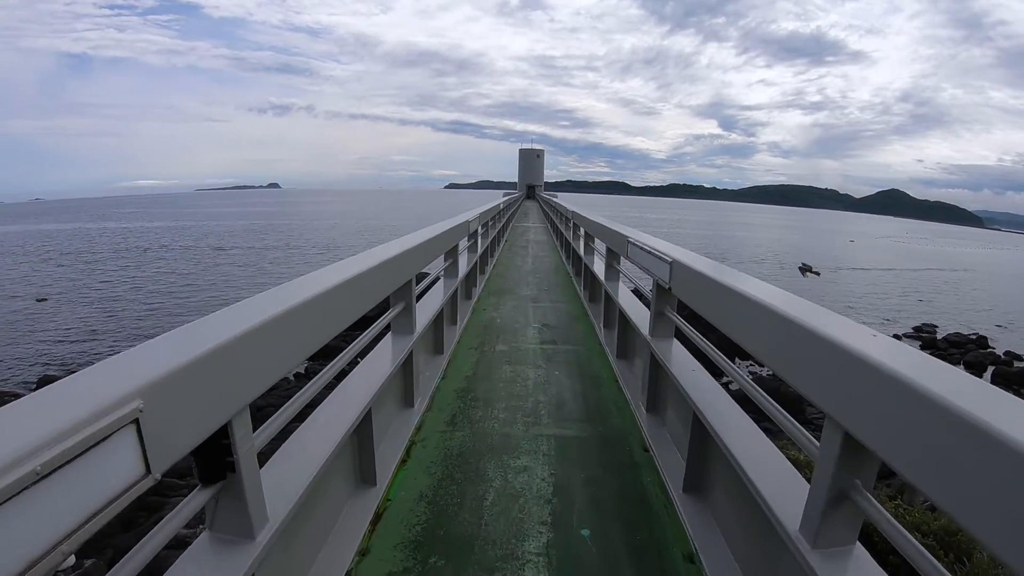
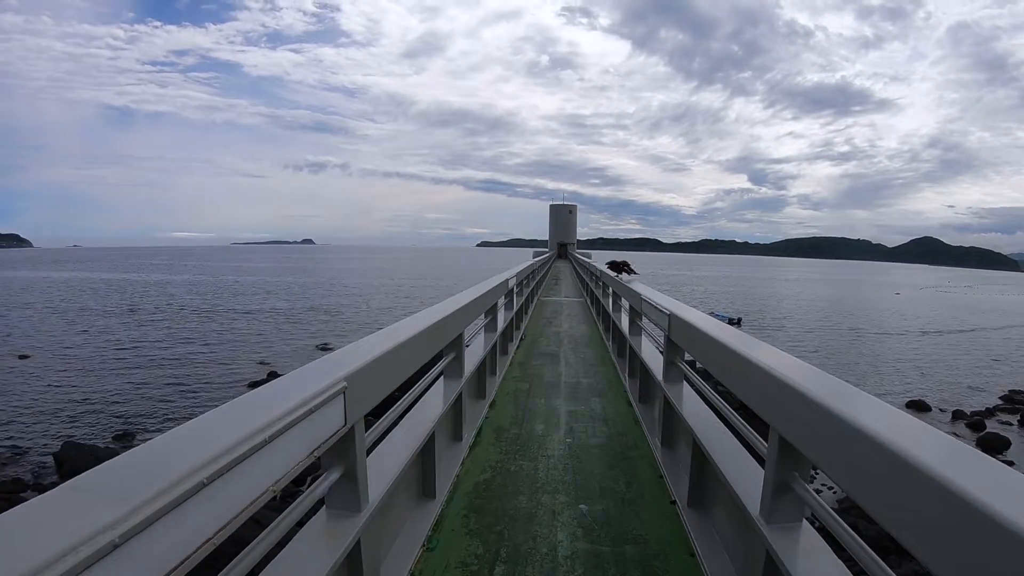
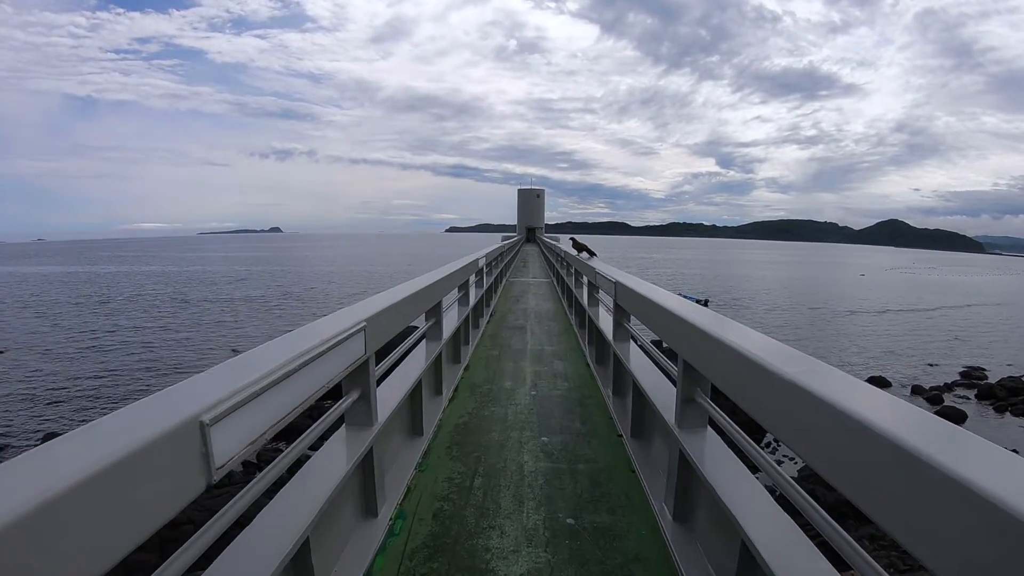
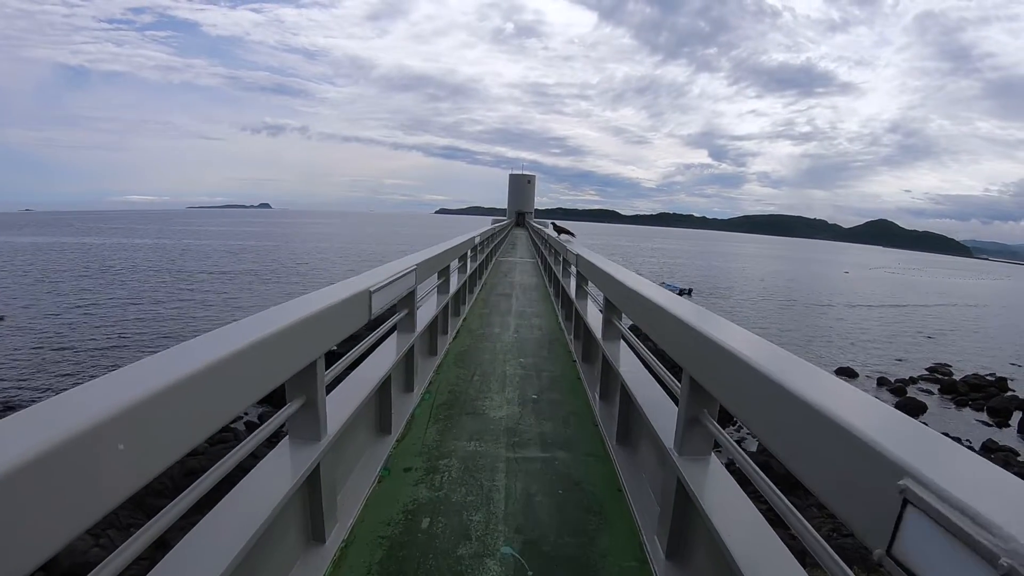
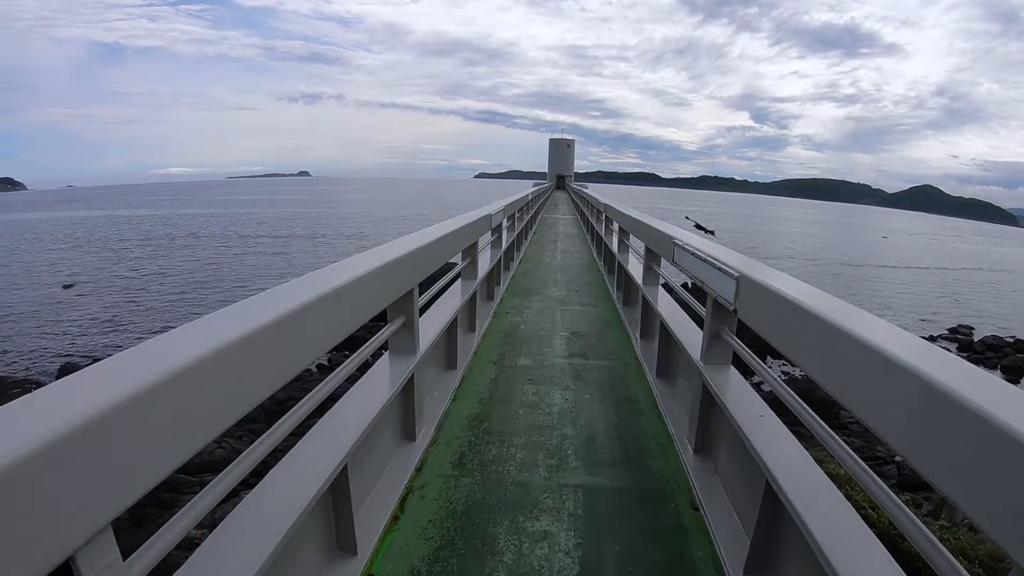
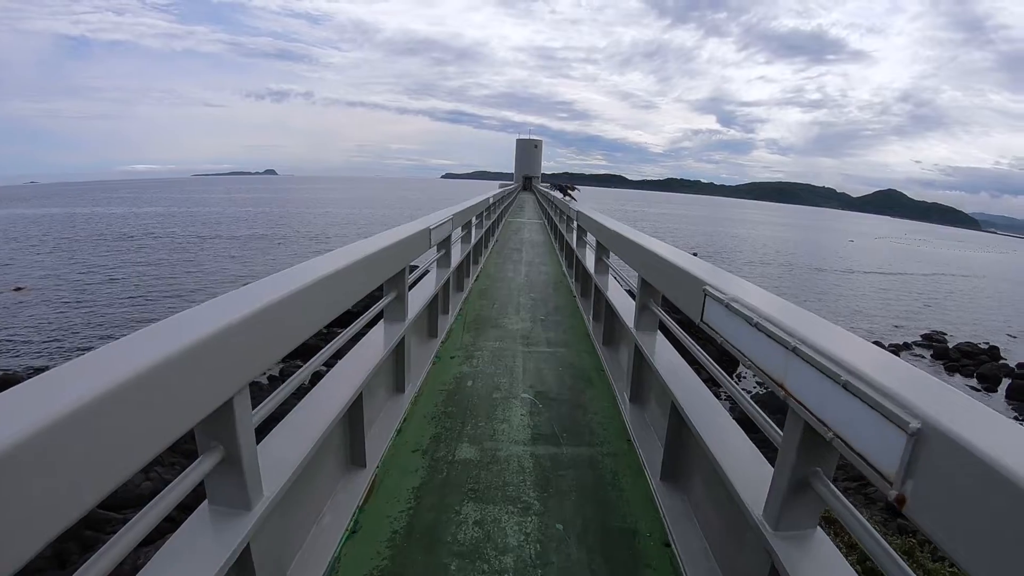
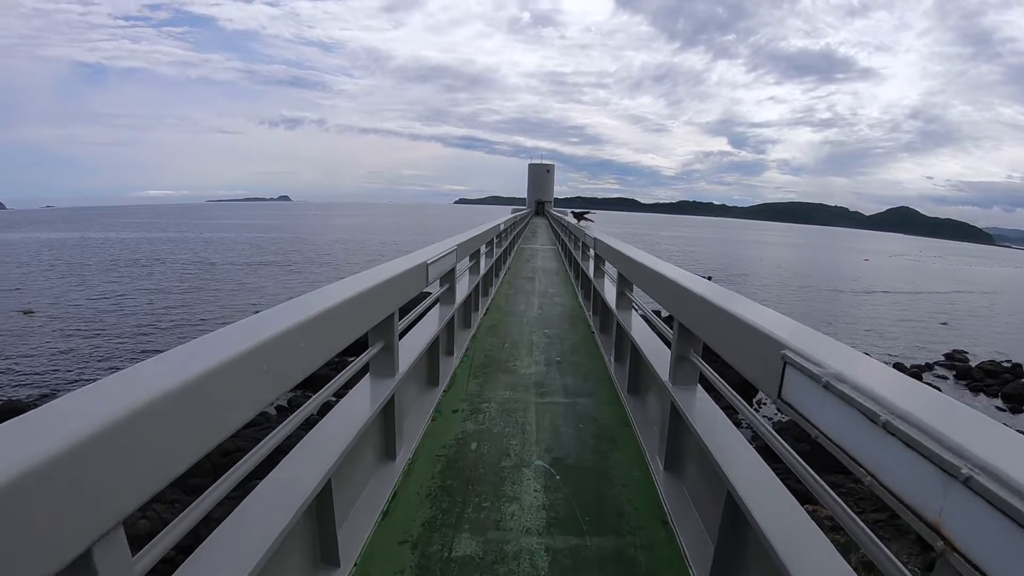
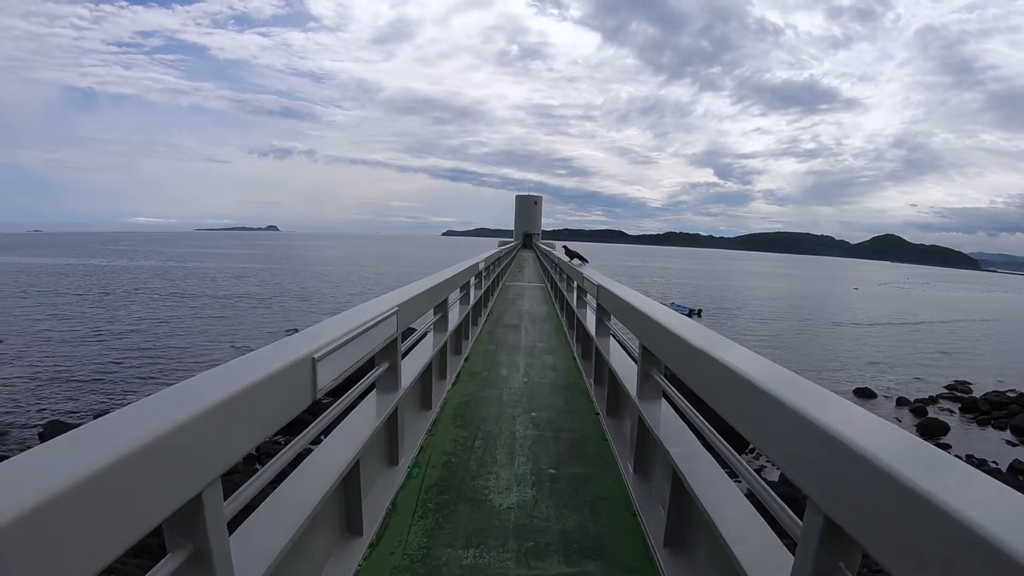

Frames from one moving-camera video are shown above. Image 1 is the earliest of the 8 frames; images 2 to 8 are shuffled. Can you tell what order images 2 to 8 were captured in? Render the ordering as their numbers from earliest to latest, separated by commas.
5, 6, 7, 4, 8, 3, 2
